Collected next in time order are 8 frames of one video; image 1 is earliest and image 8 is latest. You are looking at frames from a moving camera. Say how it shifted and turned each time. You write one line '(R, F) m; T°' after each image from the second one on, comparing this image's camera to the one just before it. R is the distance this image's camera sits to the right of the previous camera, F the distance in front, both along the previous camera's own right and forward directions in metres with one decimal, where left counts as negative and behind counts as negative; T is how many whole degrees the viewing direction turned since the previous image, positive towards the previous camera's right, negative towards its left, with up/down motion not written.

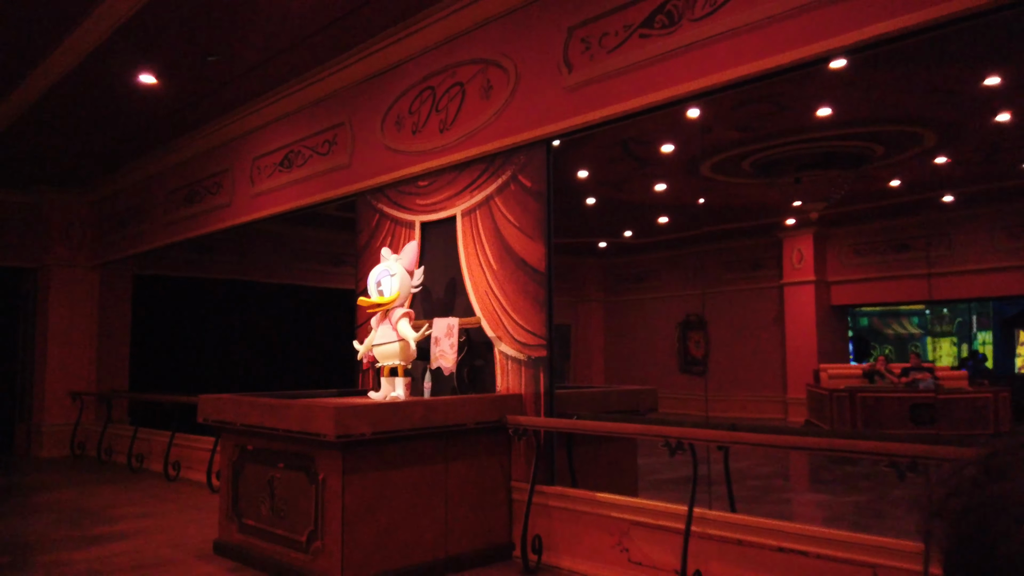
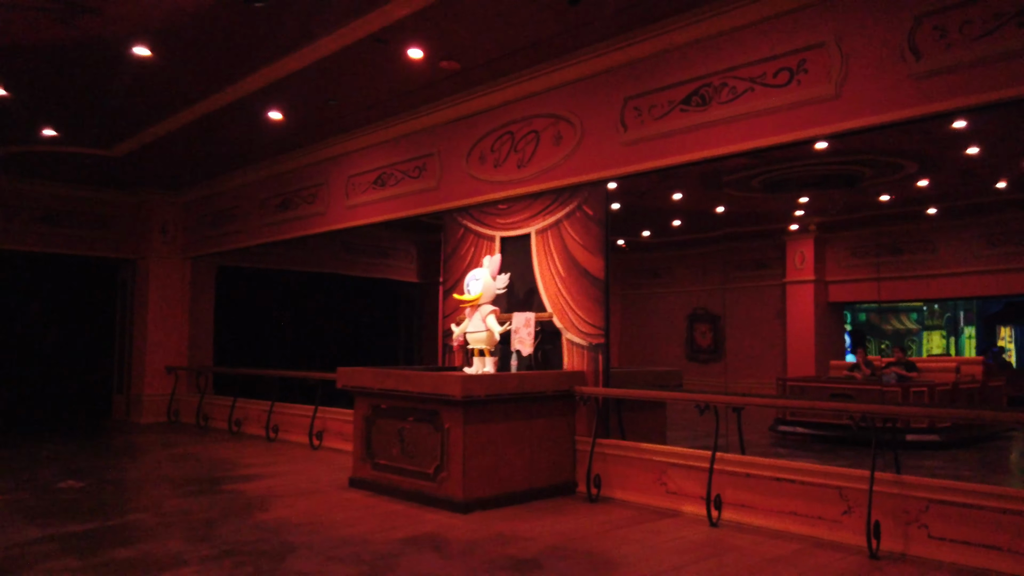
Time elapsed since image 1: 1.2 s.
(-0.5, -1.4) m; 0°
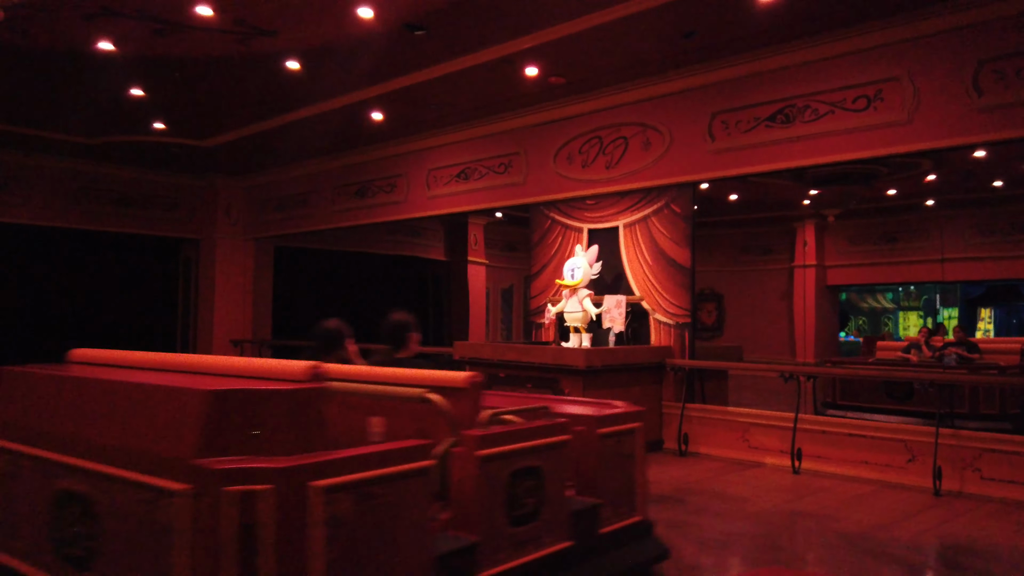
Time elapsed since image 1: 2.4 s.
(-1.1, -0.9) m; +2°
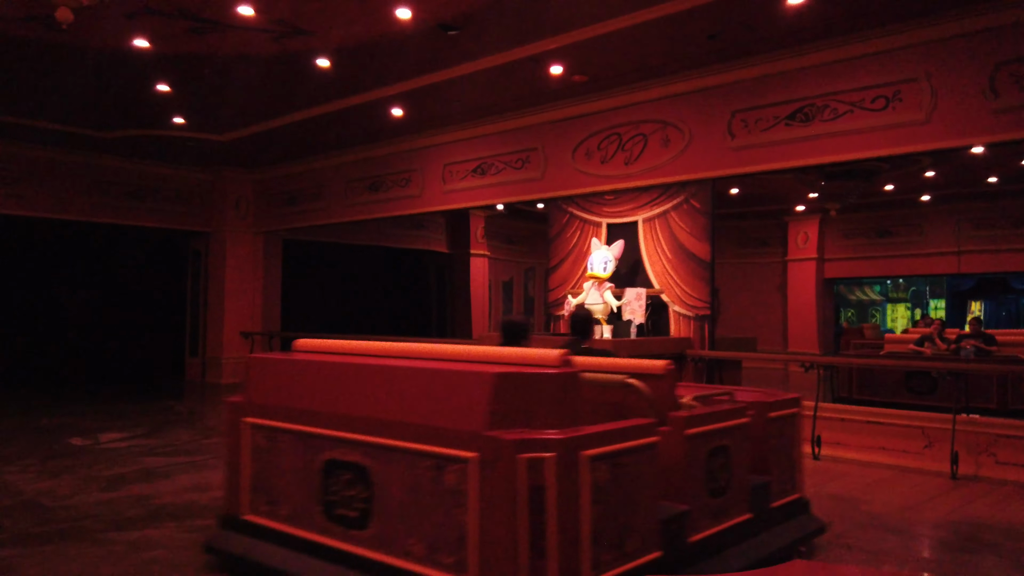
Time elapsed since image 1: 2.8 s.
(-0.4, -0.2) m; +1°
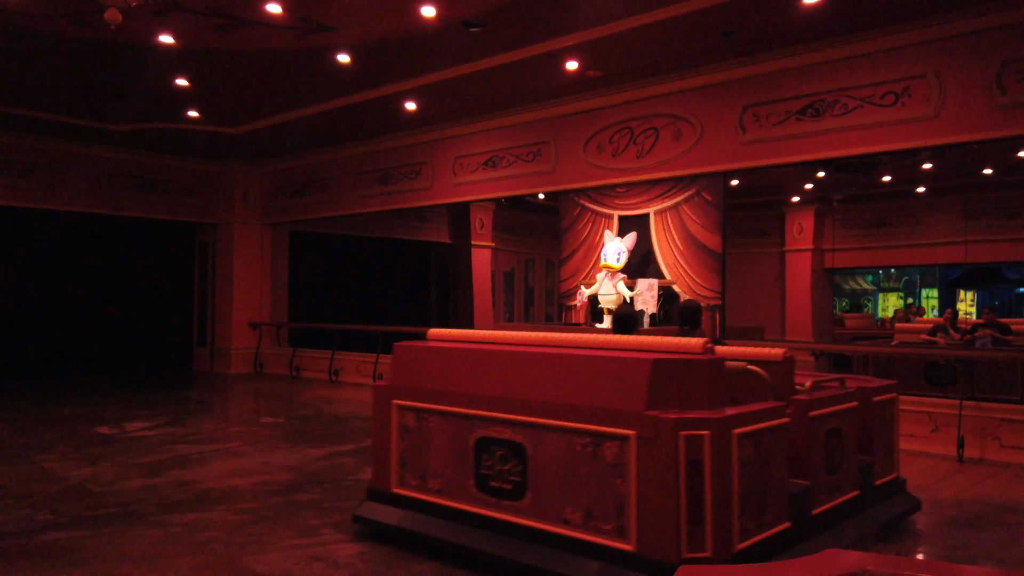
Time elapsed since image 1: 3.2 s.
(-0.2, -0.2) m; +1°
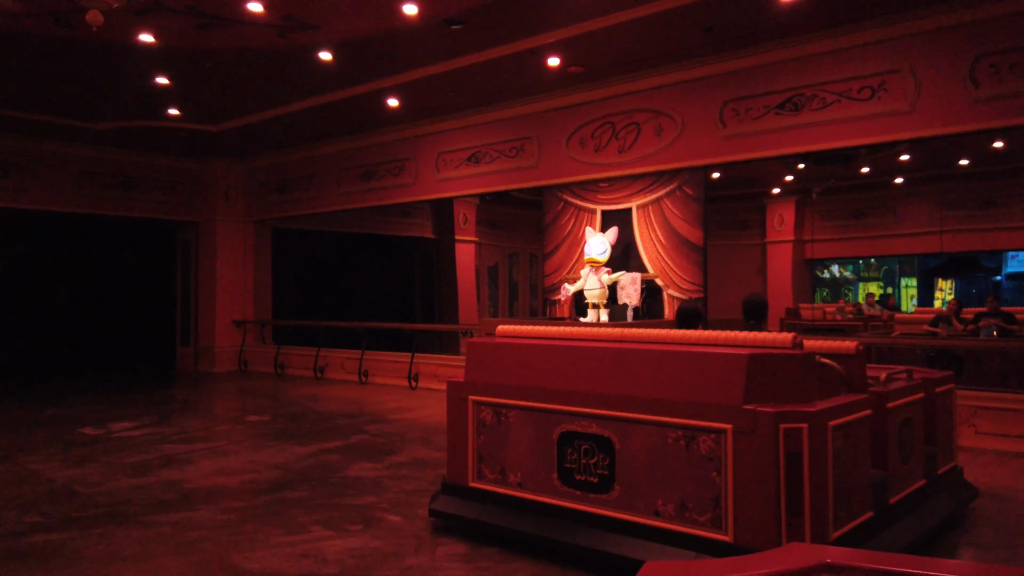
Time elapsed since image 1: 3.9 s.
(0.0, 0.0) m; +1°
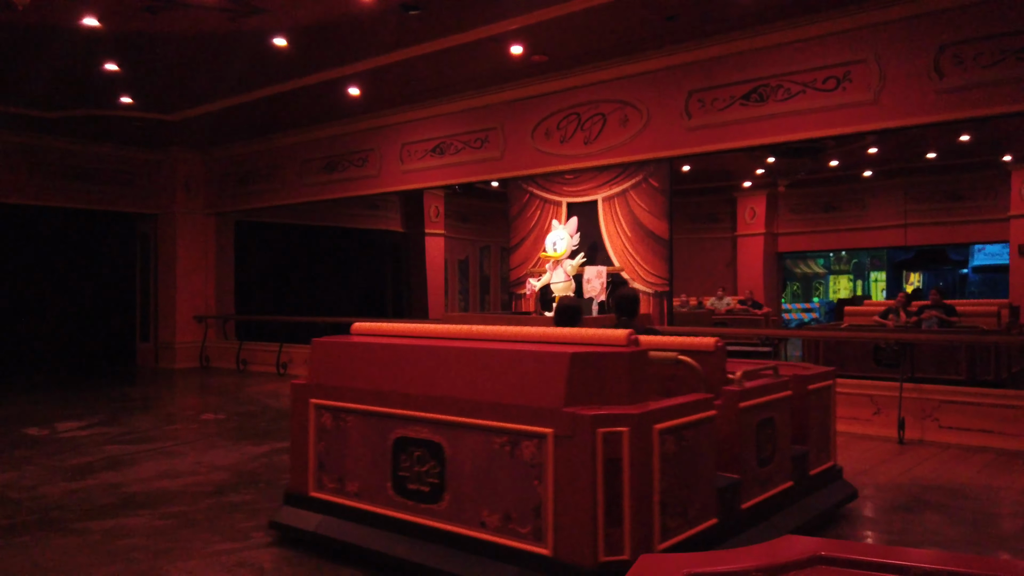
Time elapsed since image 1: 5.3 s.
(+0.1, +0.1) m; +2°
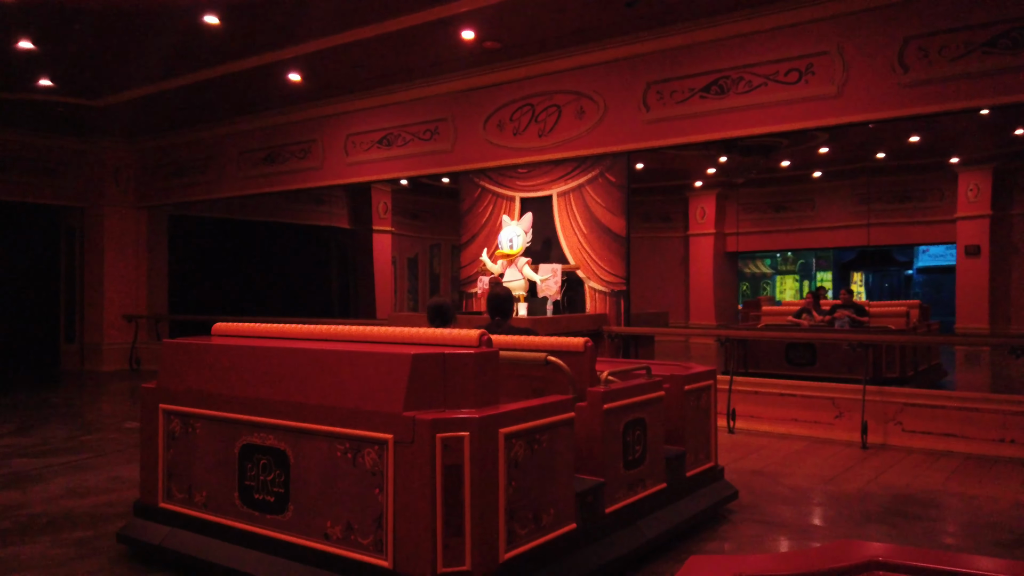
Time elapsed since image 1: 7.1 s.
(0.0, +0.3) m; +4°
